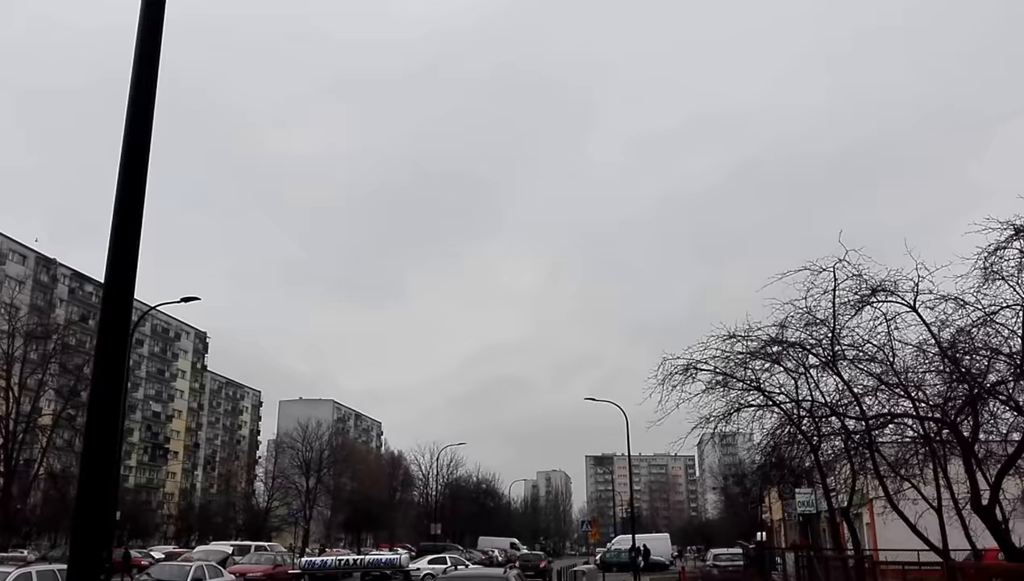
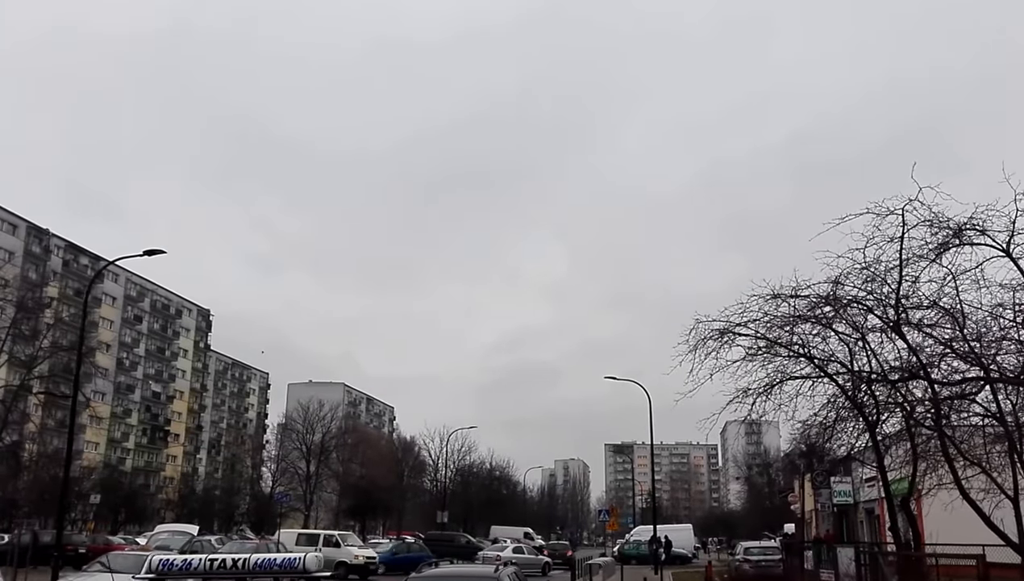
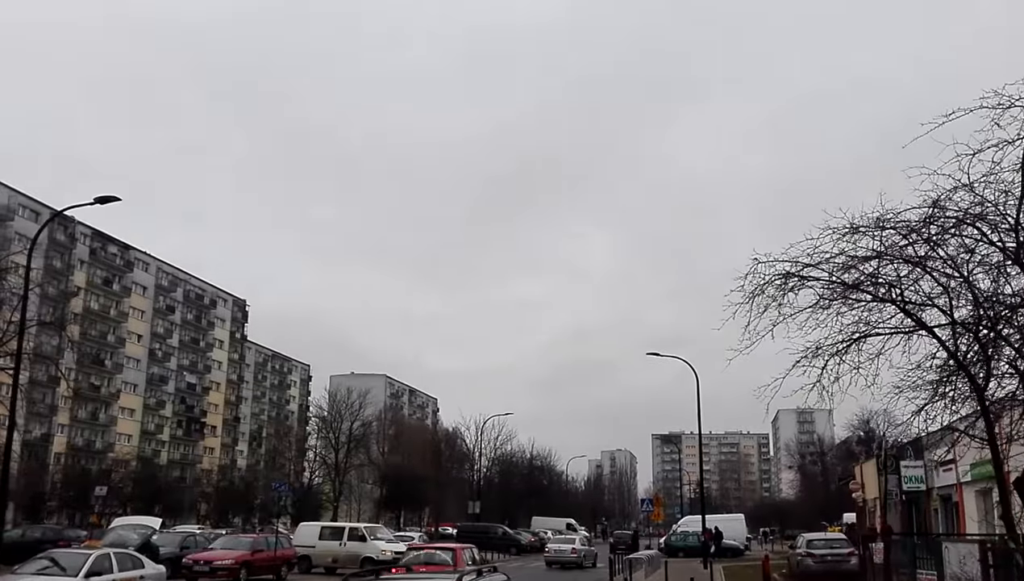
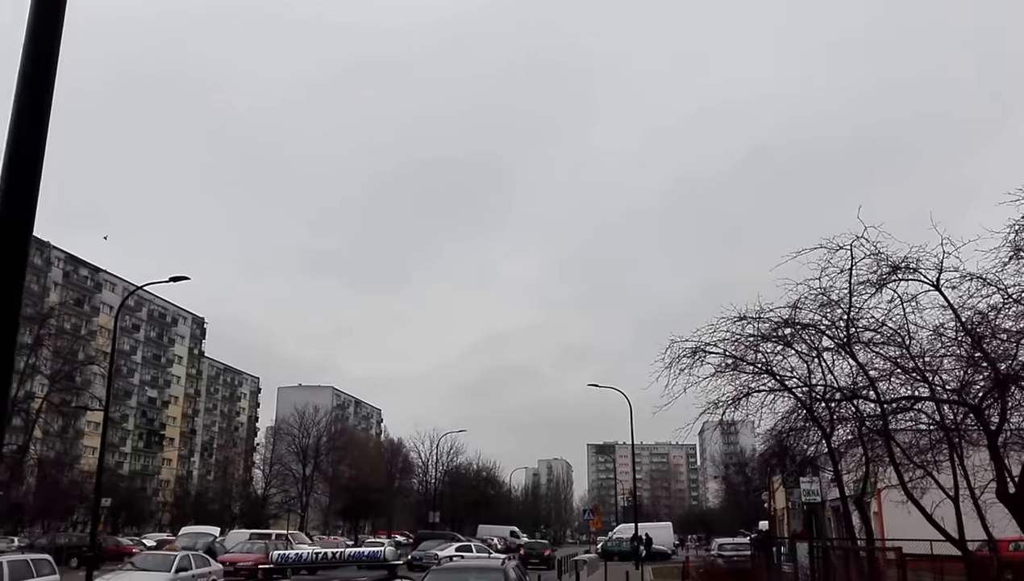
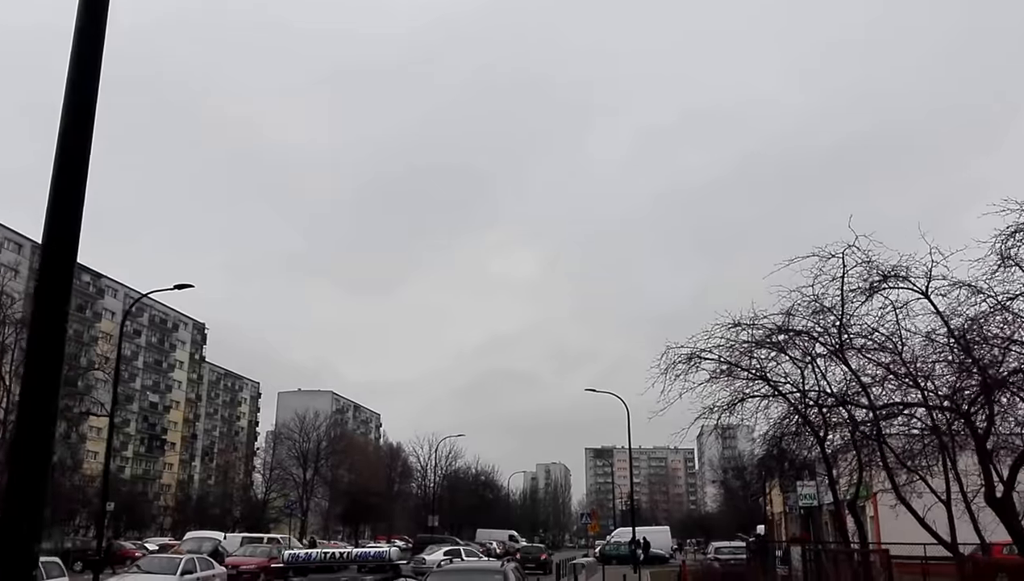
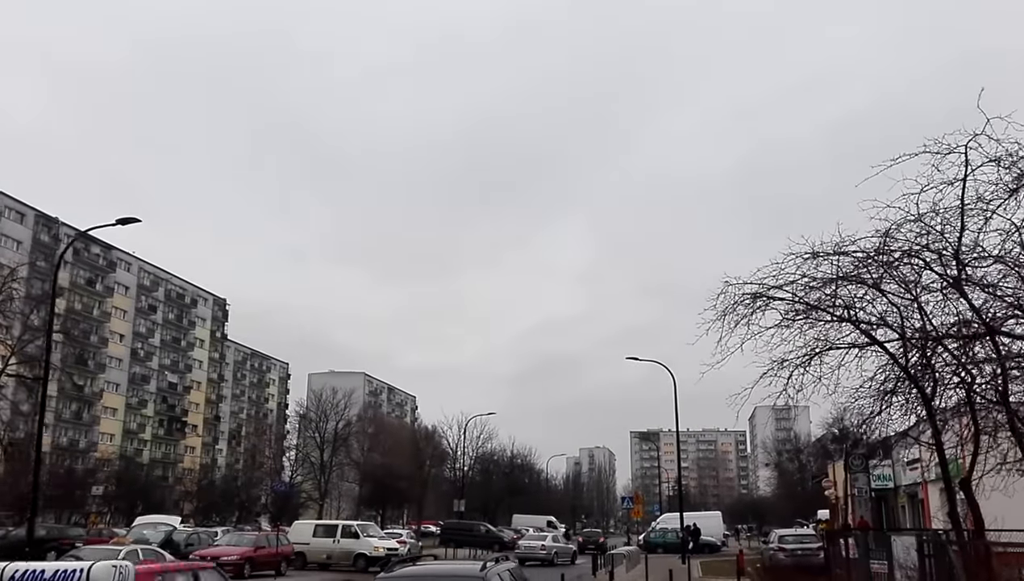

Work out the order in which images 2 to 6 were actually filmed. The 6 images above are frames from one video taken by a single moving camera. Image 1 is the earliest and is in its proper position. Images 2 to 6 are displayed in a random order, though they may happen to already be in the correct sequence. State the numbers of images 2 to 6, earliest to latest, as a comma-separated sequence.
5, 4, 2, 6, 3
